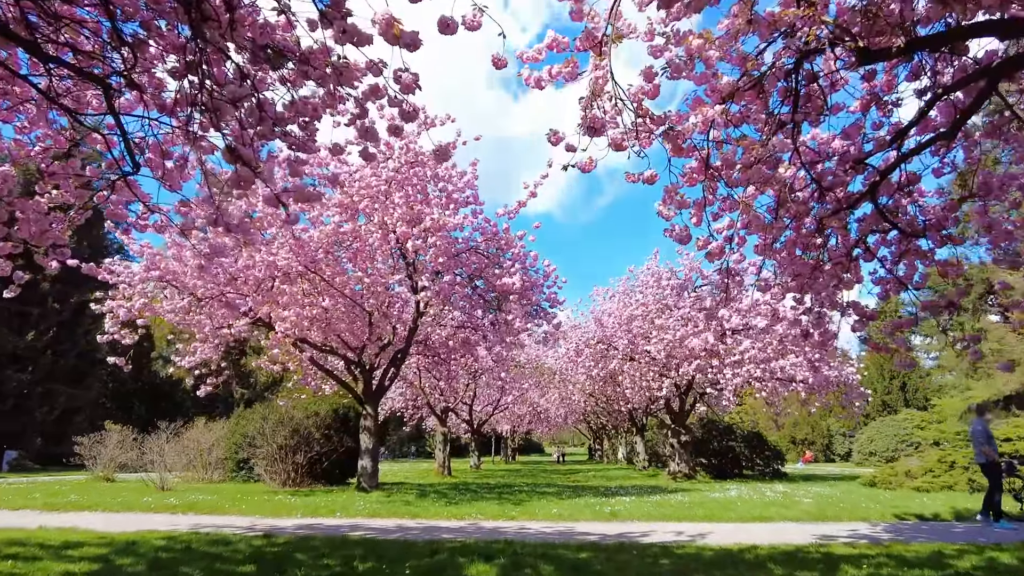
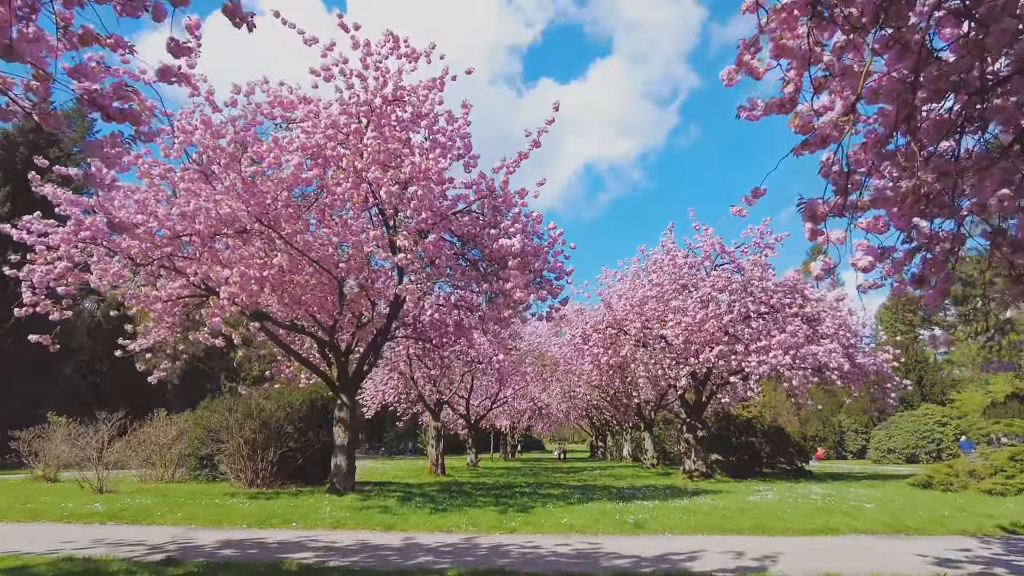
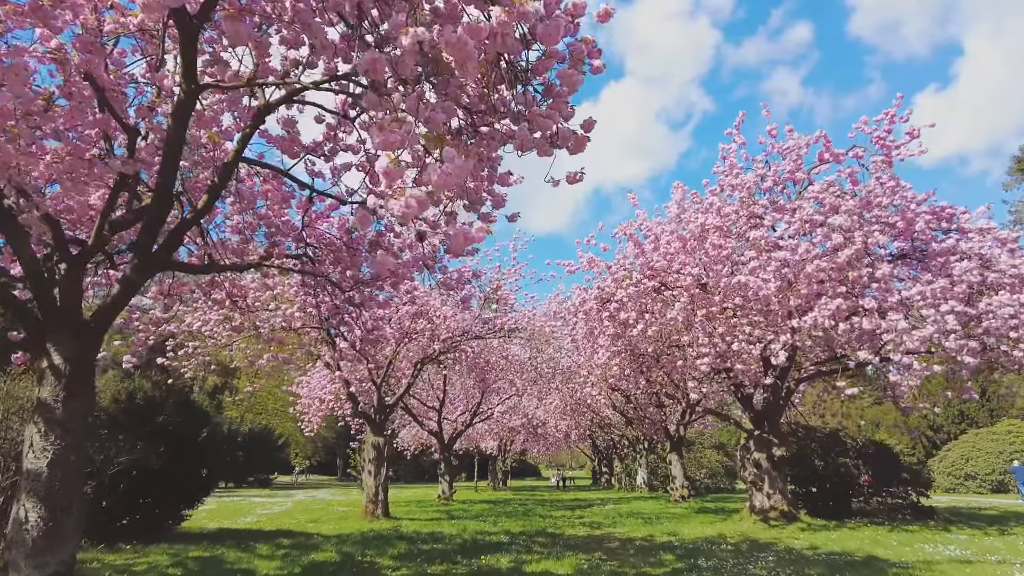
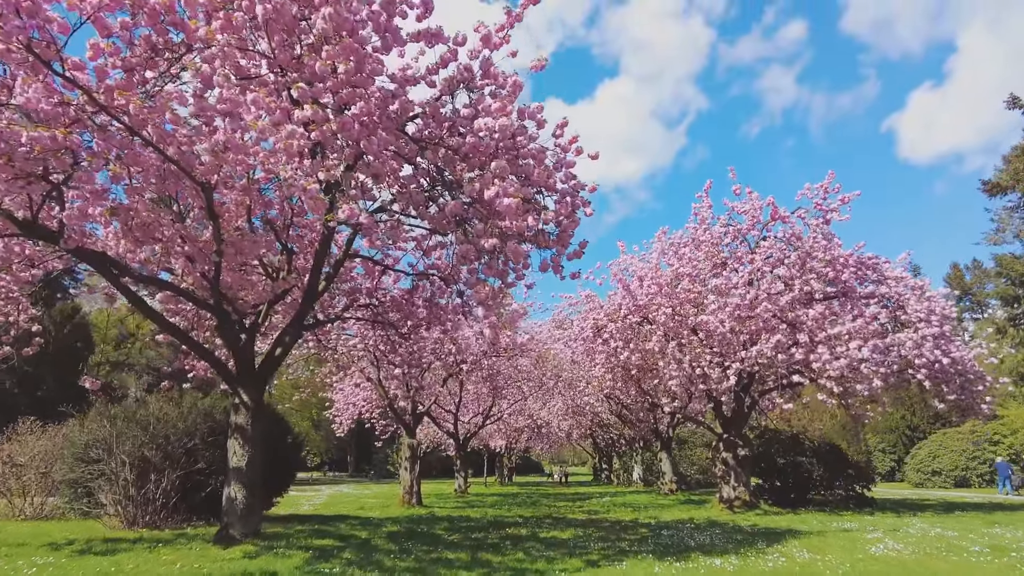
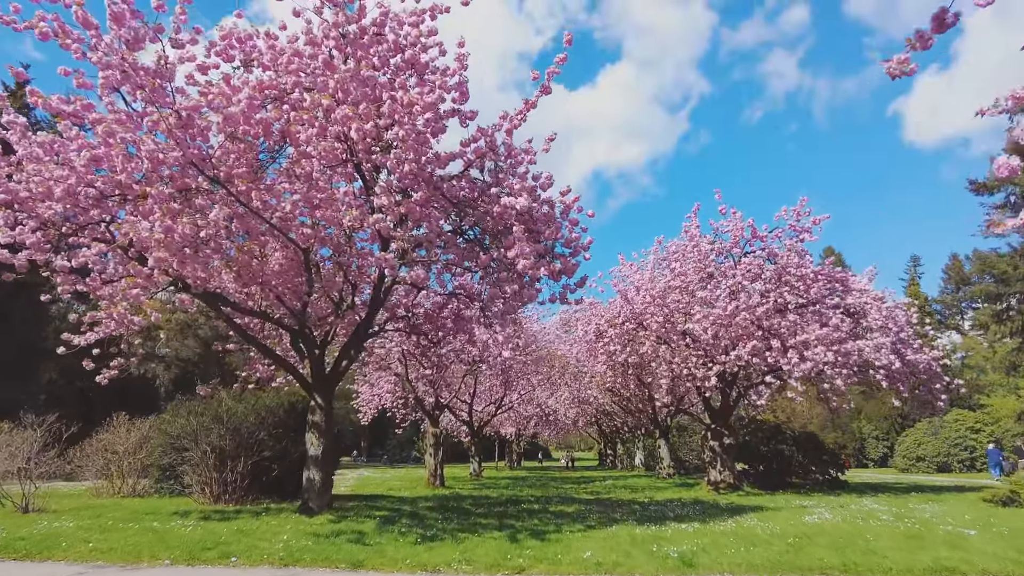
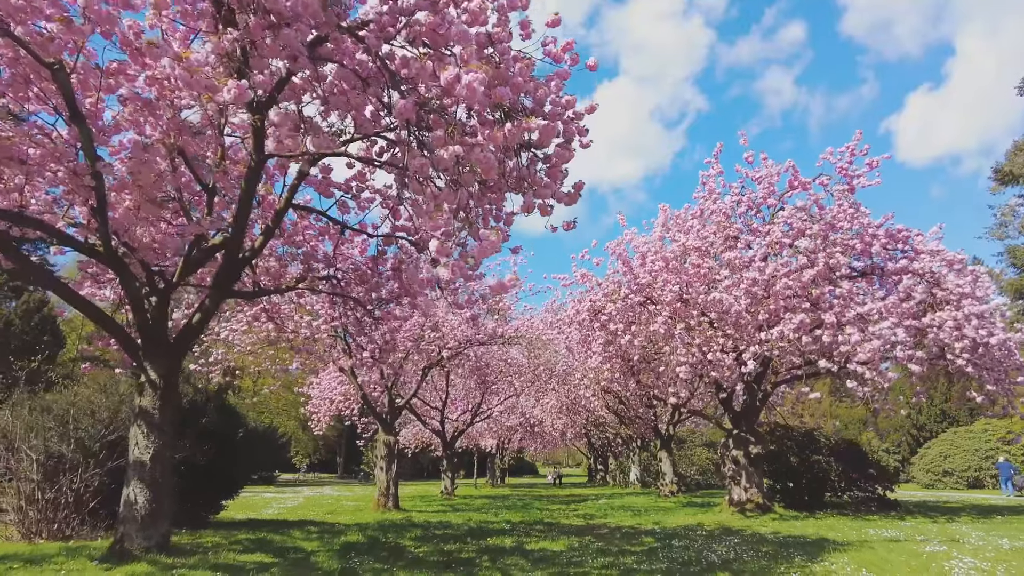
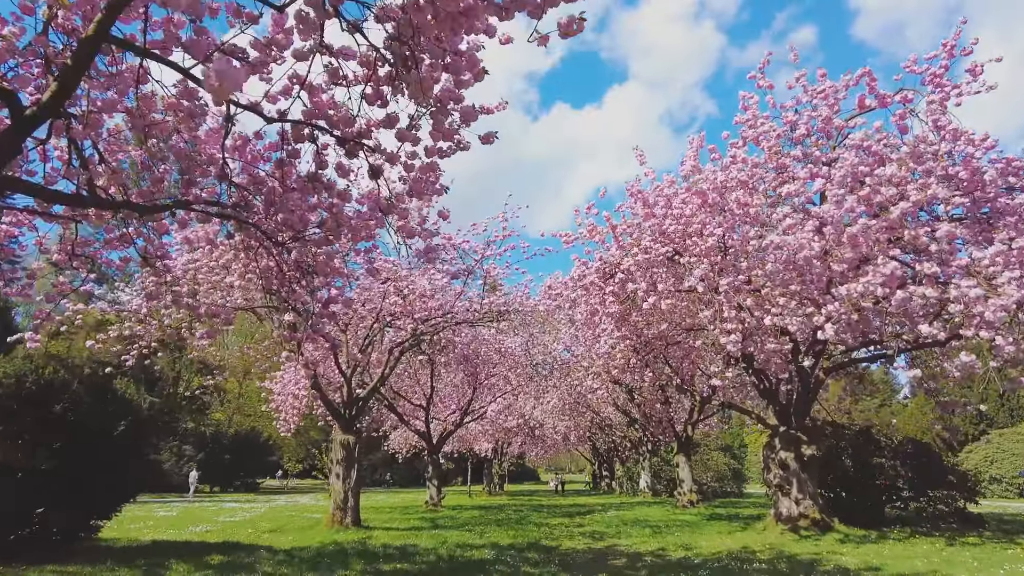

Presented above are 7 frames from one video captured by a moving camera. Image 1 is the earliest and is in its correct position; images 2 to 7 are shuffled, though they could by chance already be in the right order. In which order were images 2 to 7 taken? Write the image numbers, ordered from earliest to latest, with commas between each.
2, 5, 4, 6, 3, 7
